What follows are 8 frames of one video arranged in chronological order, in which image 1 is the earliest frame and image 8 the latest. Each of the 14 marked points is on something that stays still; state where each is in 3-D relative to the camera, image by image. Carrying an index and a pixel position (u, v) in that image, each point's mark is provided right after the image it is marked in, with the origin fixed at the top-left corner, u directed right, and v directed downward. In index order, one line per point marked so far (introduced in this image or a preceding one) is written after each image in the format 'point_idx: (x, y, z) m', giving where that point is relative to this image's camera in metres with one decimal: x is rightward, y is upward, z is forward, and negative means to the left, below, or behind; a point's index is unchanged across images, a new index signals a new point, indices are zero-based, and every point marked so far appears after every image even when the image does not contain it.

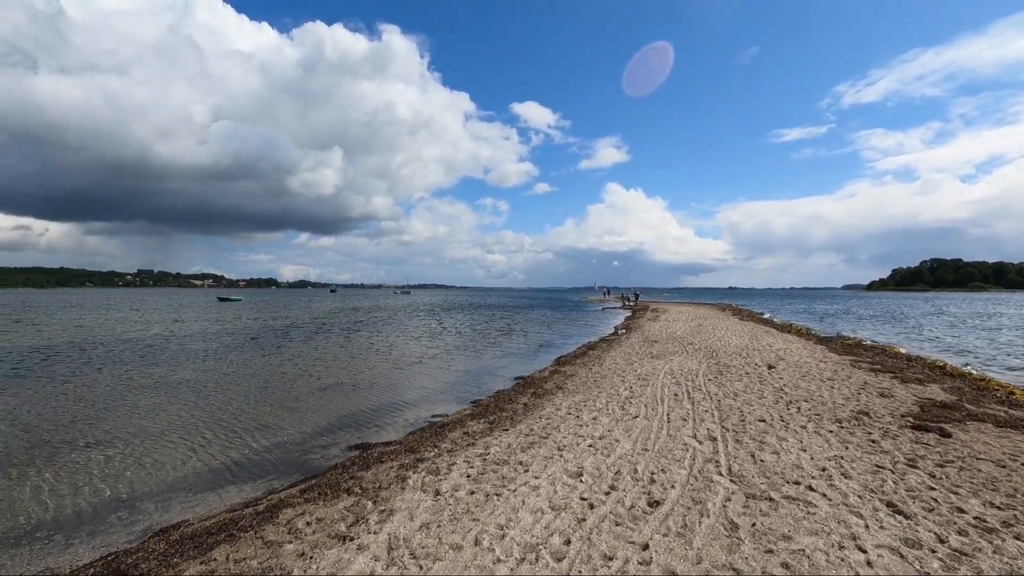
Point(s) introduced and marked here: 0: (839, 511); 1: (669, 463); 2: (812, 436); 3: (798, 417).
0: (+3.9, -2.7, +6.4) m
1: (+2.4, -2.7, +8.1) m
2: (+5.5, -2.7, +9.8) m
3: (+6.0, -2.7, +11.1) m
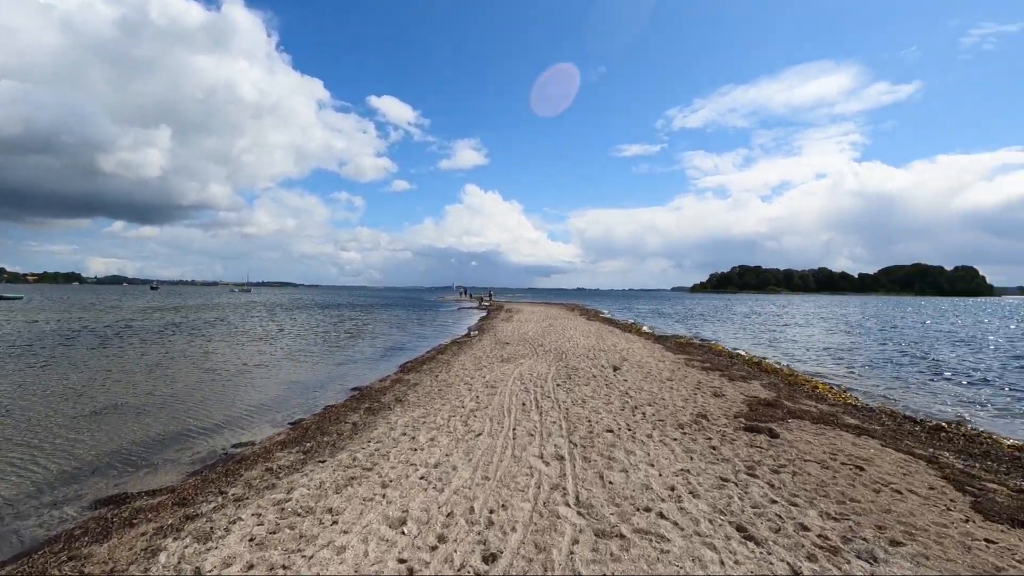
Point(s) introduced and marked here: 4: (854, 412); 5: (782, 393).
0: (+1.9, -2.7, +5.6) m
1: (0.0, -2.7, +7.0) m
2: (+2.5, -2.8, +9.3) m
3: (+2.6, -2.8, +10.8) m
4: (+8.5, -3.1, +13.3) m
5: (+7.7, -3.0, +15.2) m
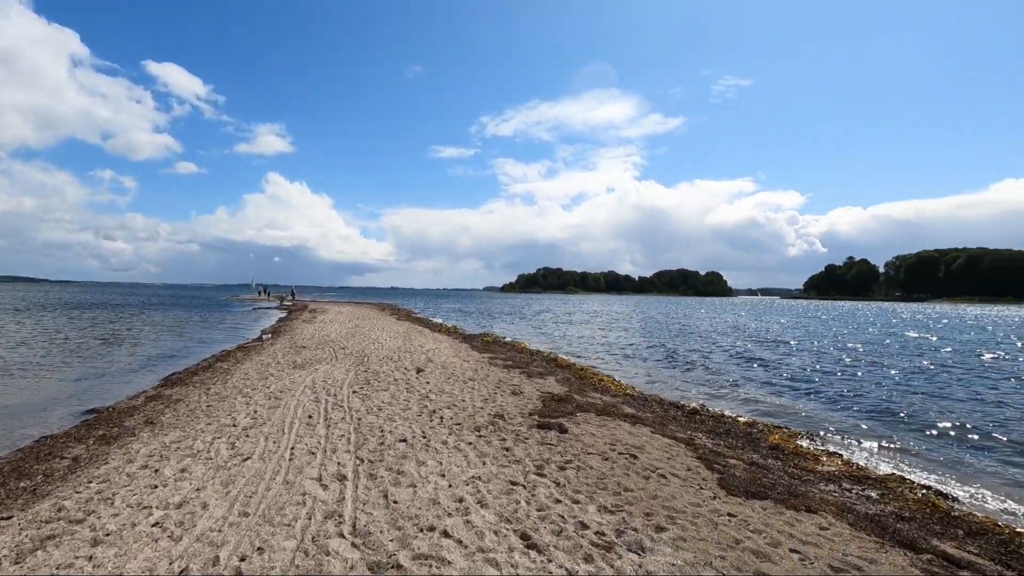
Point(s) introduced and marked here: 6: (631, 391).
0: (-0.4, -2.7, +5.3) m
1: (-2.6, -2.7, +5.8) m
2: (-1.0, -2.8, +8.9) m
3: (-1.4, -2.7, +10.3) m
4: (+3.3, -3.1, +14.7) m
5: (+1.8, -3.0, +16.2) m
6: (+3.6, -3.1, +16.2) m
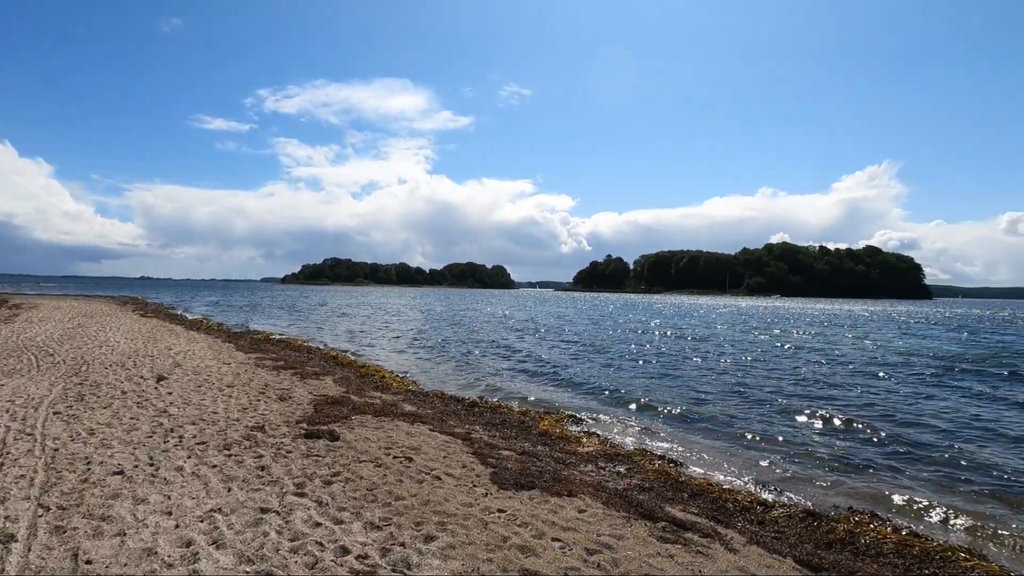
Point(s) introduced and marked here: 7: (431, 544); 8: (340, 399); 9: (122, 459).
0: (-2.5, -2.7, +4.2) m
1: (-4.8, -2.6, +3.9) m
2: (-4.5, -2.7, +7.3) m
3: (-5.3, -2.6, +8.5) m
4: (-2.7, -2.9, +14.3) m
5: (-4.6, -2.8, +15.2) m
6: (-2.9, -2.9, +15.9) m
7: (-0.9, -2.8, +5.9) m
8: (-4.3, -2.8, +13.3) m
9: (-5.9, -2.6, +8.1) m
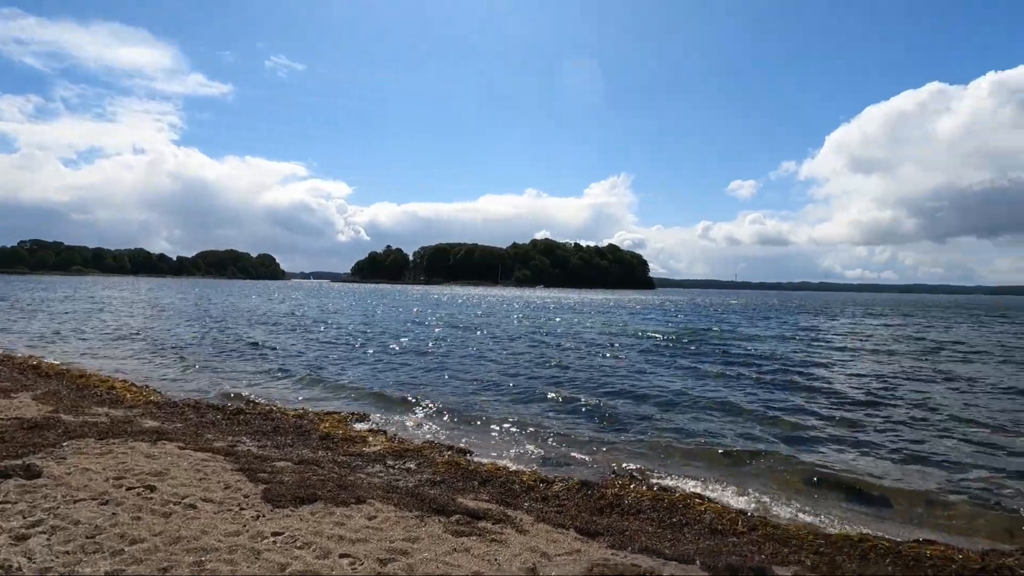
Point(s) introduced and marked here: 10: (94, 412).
0: (-3.7, -2.6, +2.5) m
1: (-5.7, -2.6, +1.4) m
2: (-6.8, -2.5, +4.7) m
3: (-8.0, -2.5, +5.4) m
4: (-7.9, -2.7, +11.8) m
5: (-9.9, -2.6, +11.8) m
6: (-8.7, -2.7, +13.1) m
7: (-2.9, -2.7, +4.8) m
8: (-8.9, -2.5, +10.3) m
9: (-8.4, -2.5, +4.8) m
10: (-8.8, -2.6, +11.3) m
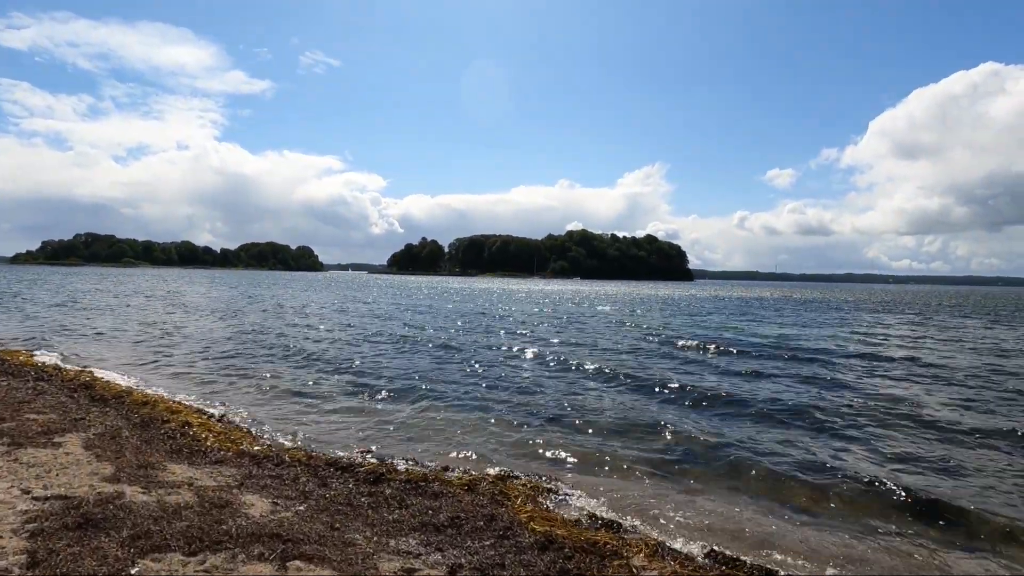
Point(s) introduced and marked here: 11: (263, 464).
0: (-0.2, -2.8, -1.5) m
1: (-2.3, -2.8, -2.6) m
2: (-3.2, -2.7, +0.8) m
3: (-4.4, -2.7, +1.6) m
4: (-3.8, -2.8, +8.0) m
5: (-5.9, -2.6, +8.1) m
6: (-4.6, -2.7, +9.3) m
7: (+0.7, -2.9, +0.7) m
8: (-5.0, -2.6, +6.5) m
9: (-4.8, -2.6, +1.1) m
10: (-4.8, -2.7, +7.6) m
11: (-3.9, -2.7, +8.4) m
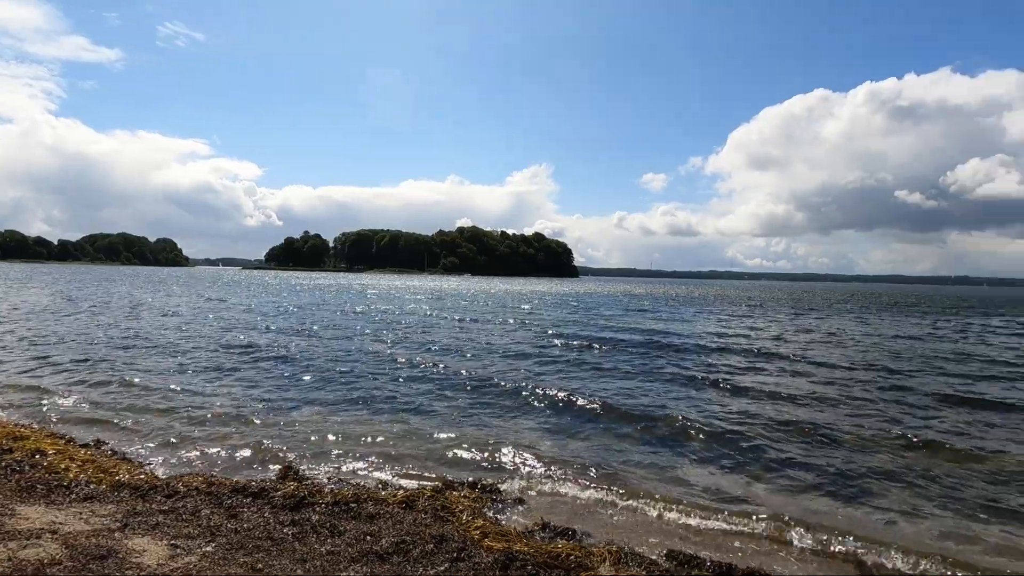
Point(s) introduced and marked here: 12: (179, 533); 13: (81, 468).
0: (+0.9, -2.8, -2.0) m
1: (-0.9, -2.8, -3.4) m
2: (-2.4, -2.7, -0.3) m
3: (-3.8, -2.7, +0.2) m
4: (-4.5, -2.7, +6.6) m
5: (-6.6, -2.6, +6.3) m
6: (-5.6, -2.7, +7.8) m
7: (+1.3, -2.9, +0.4) m
8: (-5.4, -2.6, +4.9) m
9: (-4.1, -2.6, -0.4) m
10: (-5.5, -2.7, +6.0) m
11: (-4.7, -2.7, +6.9) m
12: (-3.8, -2.8, +6.1) m
13: (-6.5, -2.6, +8.0) m
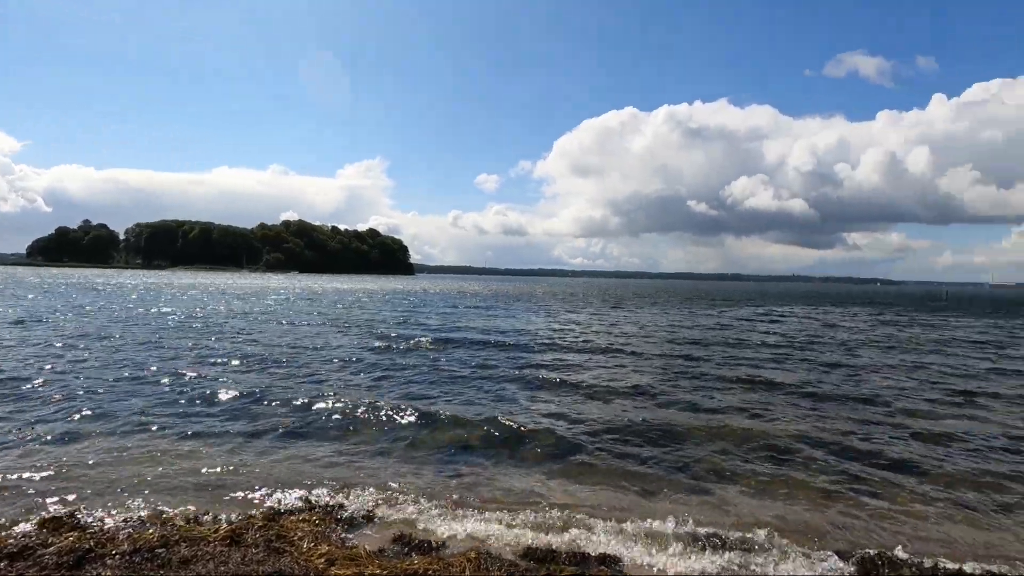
0: (+1.7, -2.8, -1.9) m
1: (+0.5, -2.8, -3.8) m
2: (-1.9, -2.7, -1.3) m
3: (-3.4, -2.7, -1.2) m
4: (-6.0, -2.7, +4.6) m
5: (-7.9, -2.6, +3.8) m
6: (-7.4, -2.7, +5.4) m
7: (+1.5, -2.9, +0.4) m
8: (-6.3, -2.6, +2.8) m
9: (-3.5, -2.7, -1.9) m
10: (-6.7, -2.7, +3.8) m
11: (-6.2, -2.7, +4.9) m
12: (-5.1, -2.8, +4.4) m
13: (-8.3, -2.6, +5.4) m
